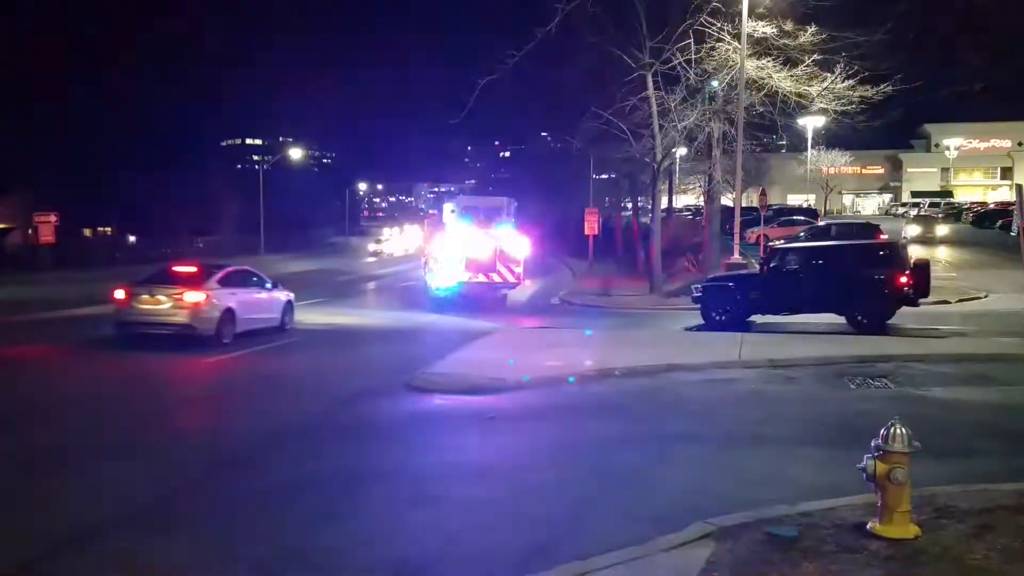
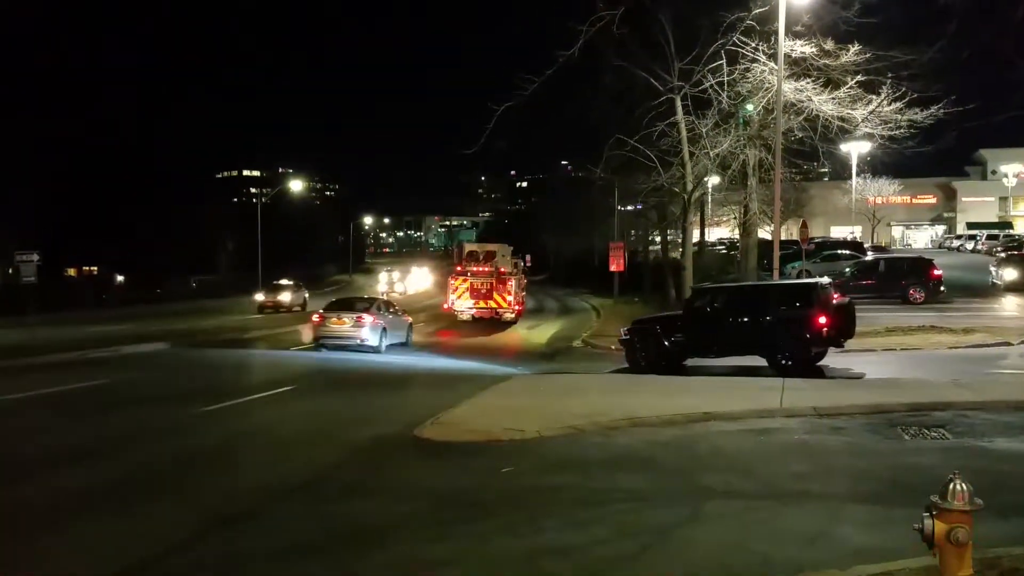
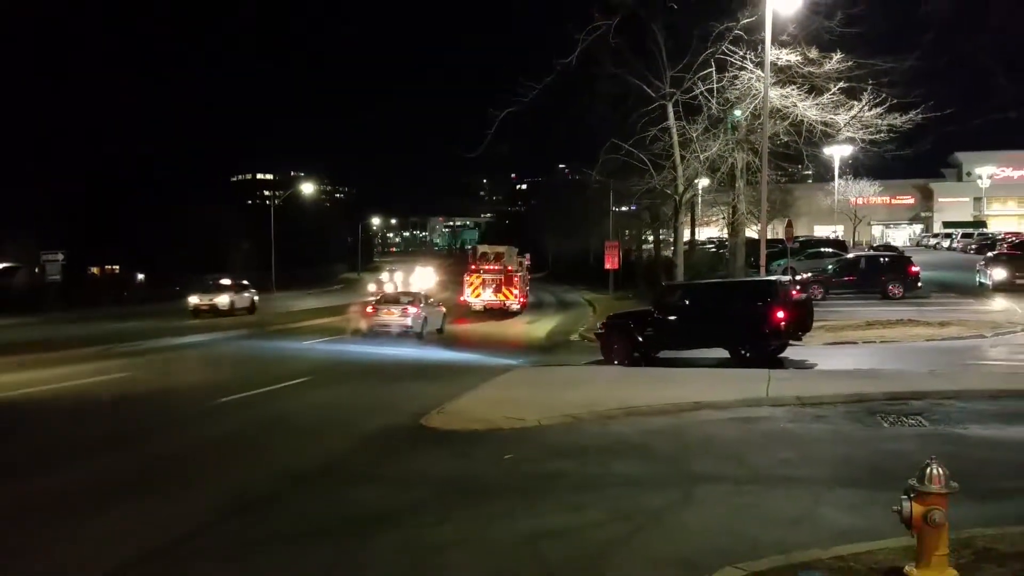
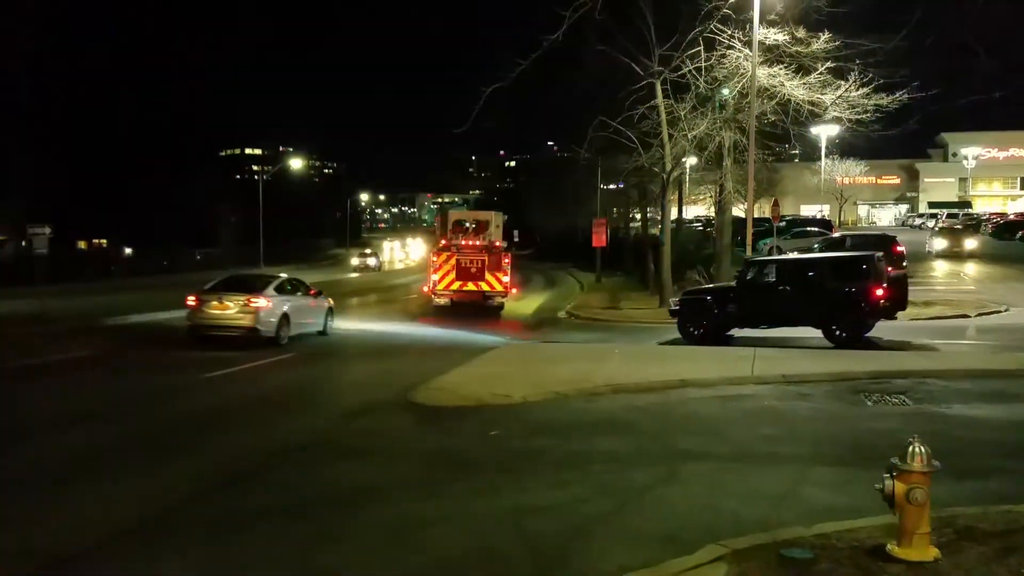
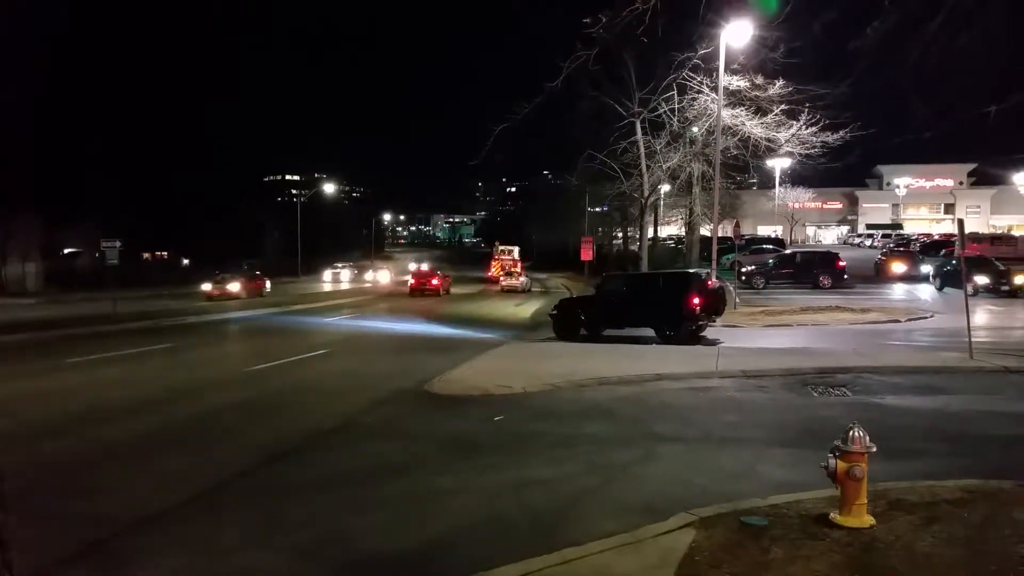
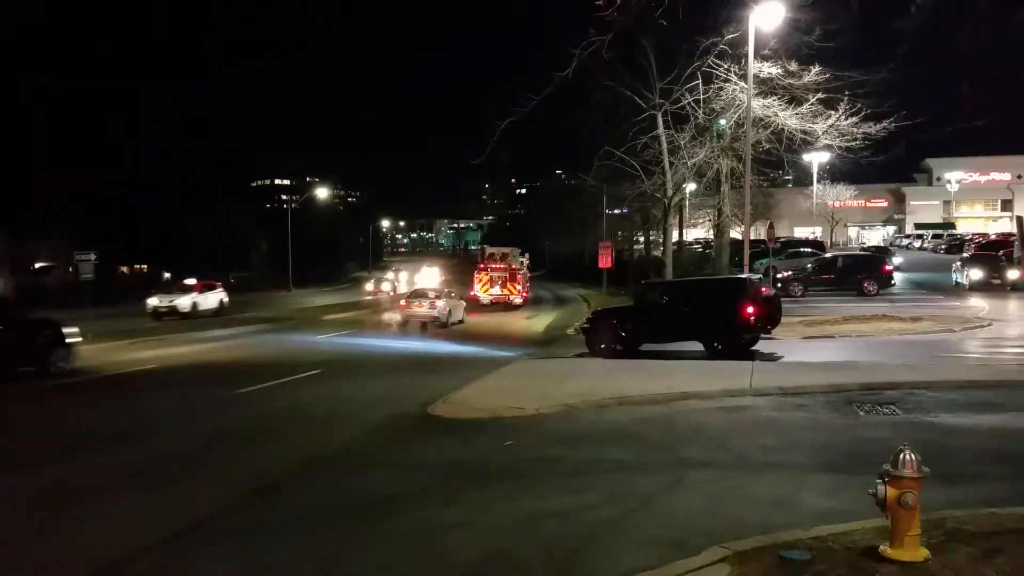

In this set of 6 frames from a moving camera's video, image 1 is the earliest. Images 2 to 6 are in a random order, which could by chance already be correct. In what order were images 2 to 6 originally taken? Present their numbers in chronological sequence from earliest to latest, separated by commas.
4, 2, 3, 6, 5
